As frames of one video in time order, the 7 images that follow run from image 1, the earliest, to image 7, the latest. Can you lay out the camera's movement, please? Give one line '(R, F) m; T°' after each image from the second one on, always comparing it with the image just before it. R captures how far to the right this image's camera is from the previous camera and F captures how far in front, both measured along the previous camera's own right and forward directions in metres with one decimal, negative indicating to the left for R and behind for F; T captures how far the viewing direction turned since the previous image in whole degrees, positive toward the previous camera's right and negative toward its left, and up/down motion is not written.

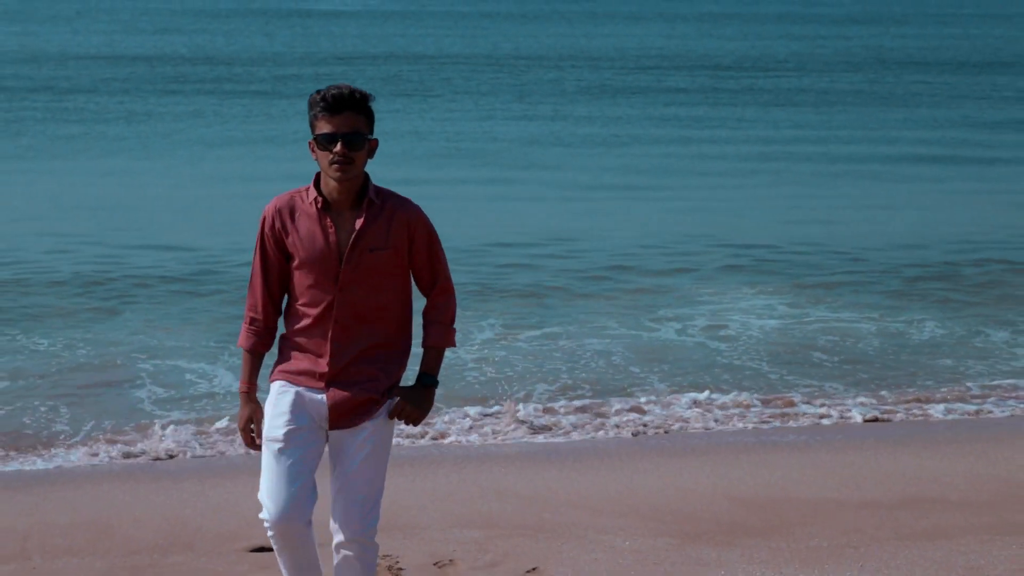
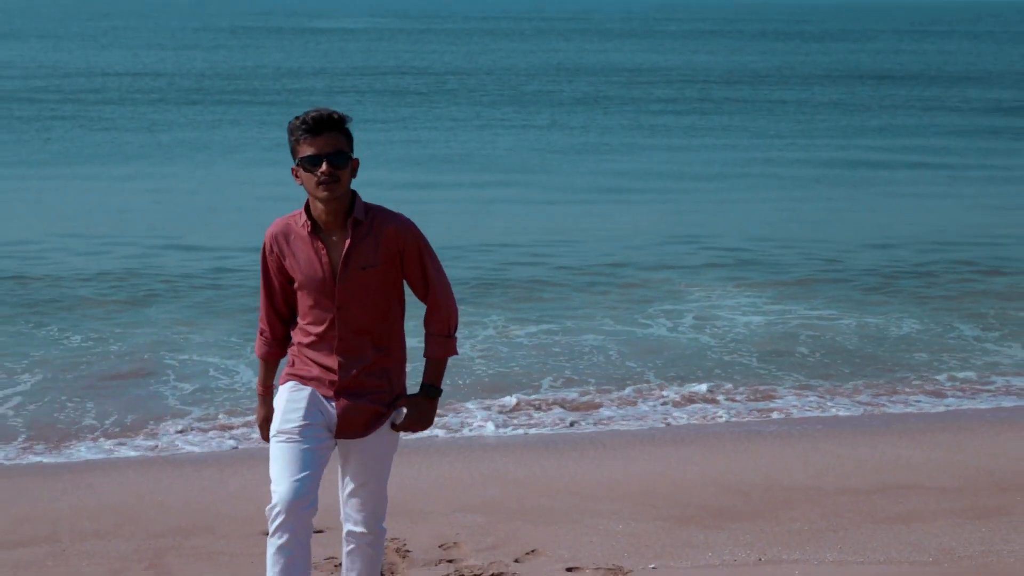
(+0.5, -0.3) m; -4°
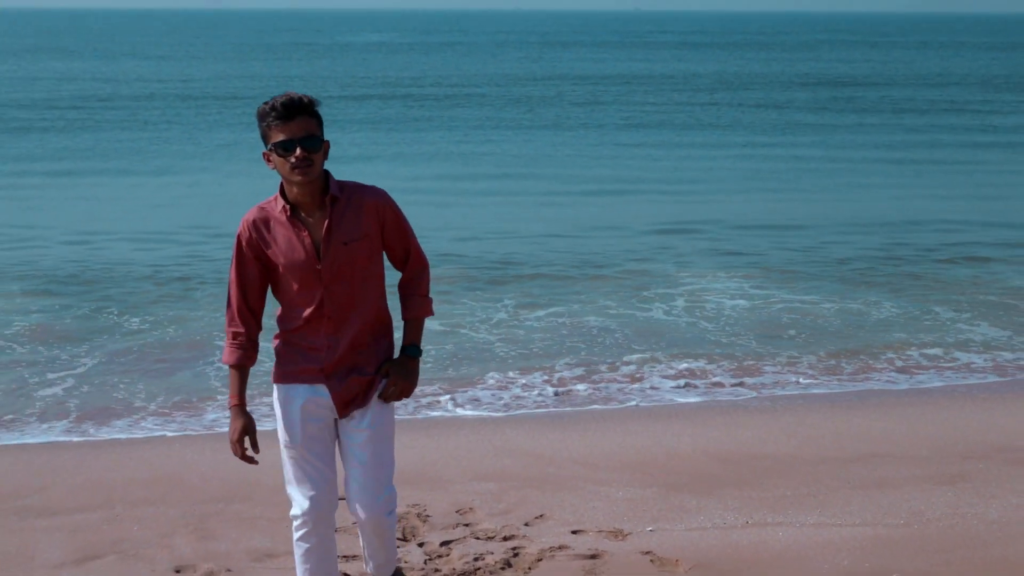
(+0.1, -0.6) m; -1°
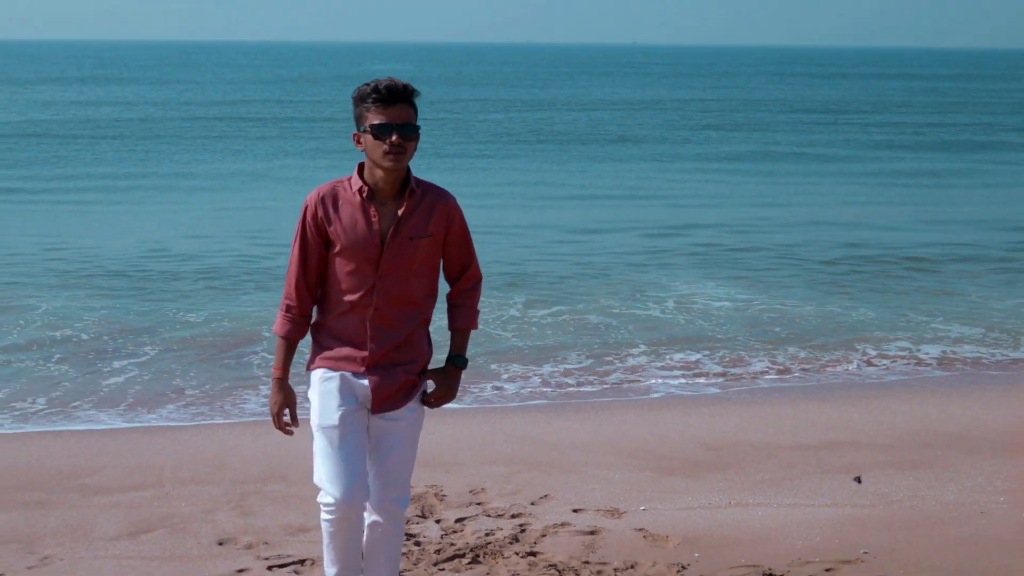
(+0.1, -0.7) m; -1°
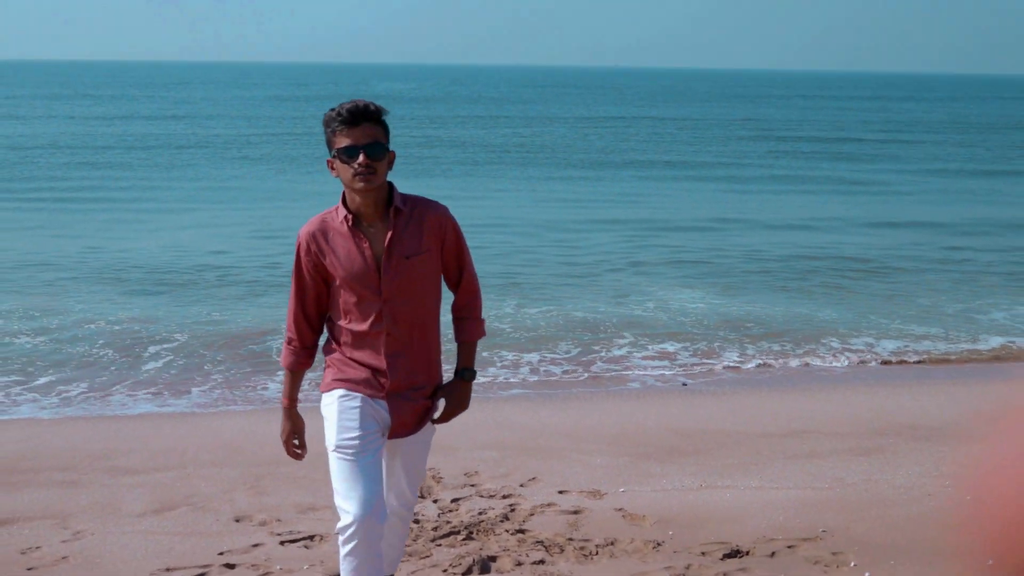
(+0.1, -0.7) m; -1°
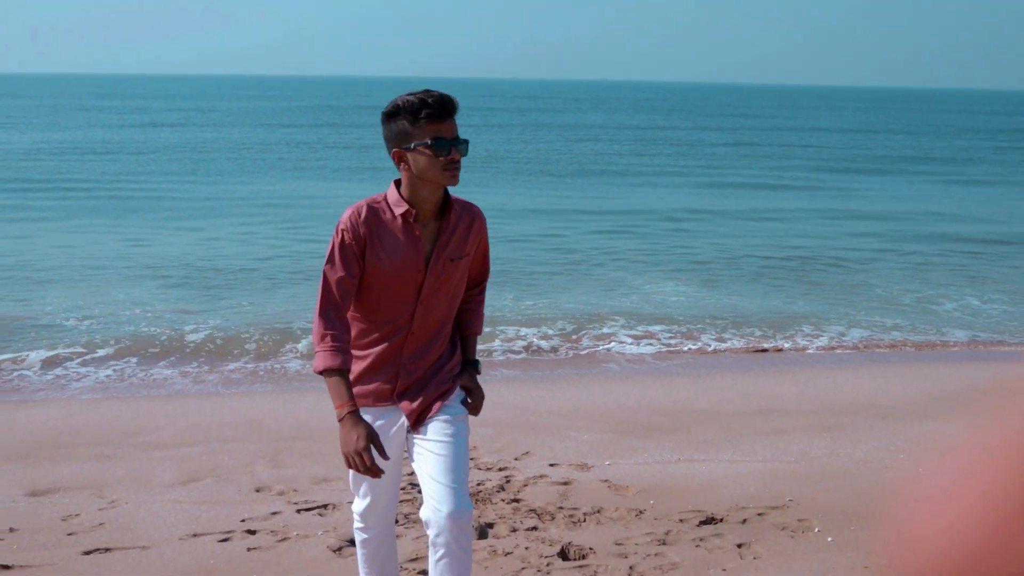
(+0.1, -0.8) m; -1°
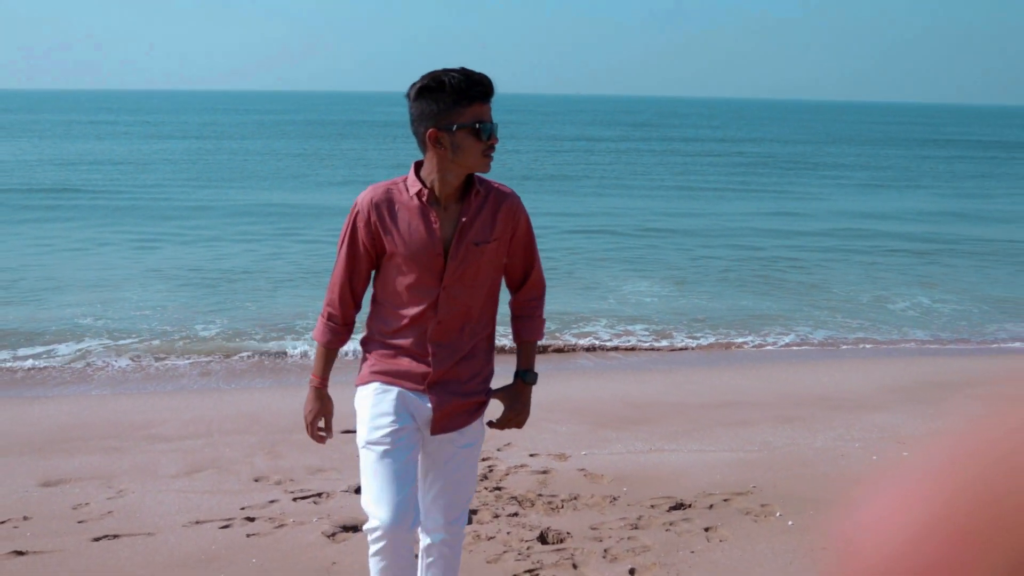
(+0.2, -0.6) m; 0°
